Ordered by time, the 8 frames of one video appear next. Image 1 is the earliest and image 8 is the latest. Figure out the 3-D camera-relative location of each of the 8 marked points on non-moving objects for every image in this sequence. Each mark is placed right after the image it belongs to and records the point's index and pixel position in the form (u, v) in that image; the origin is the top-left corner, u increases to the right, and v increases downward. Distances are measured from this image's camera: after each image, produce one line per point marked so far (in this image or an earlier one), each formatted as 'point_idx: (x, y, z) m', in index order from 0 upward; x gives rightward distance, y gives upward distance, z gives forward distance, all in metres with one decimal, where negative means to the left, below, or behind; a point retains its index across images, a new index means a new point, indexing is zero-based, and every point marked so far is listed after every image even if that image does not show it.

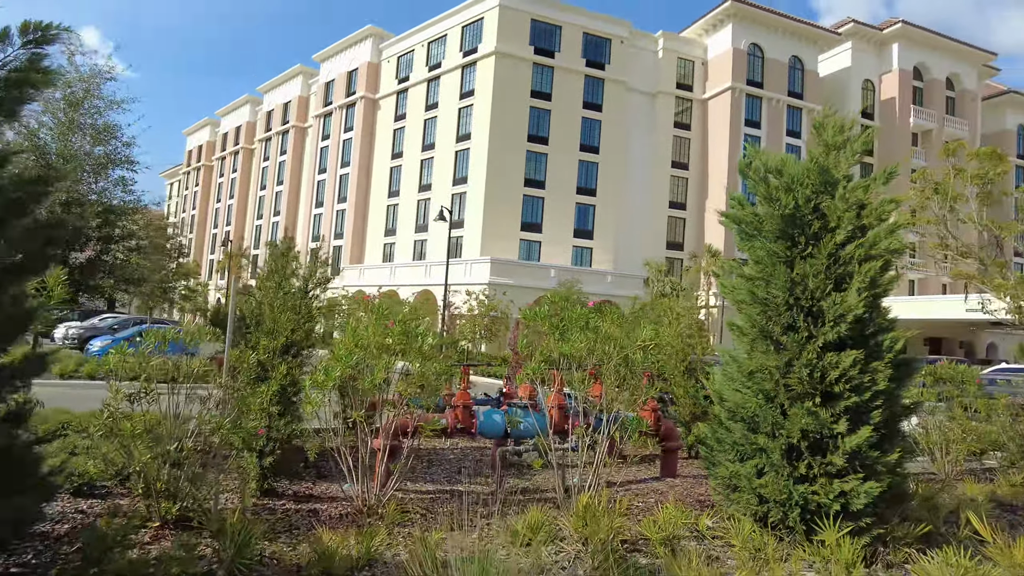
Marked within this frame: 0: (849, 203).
0: (+2.6, +0.7, +5.2) m
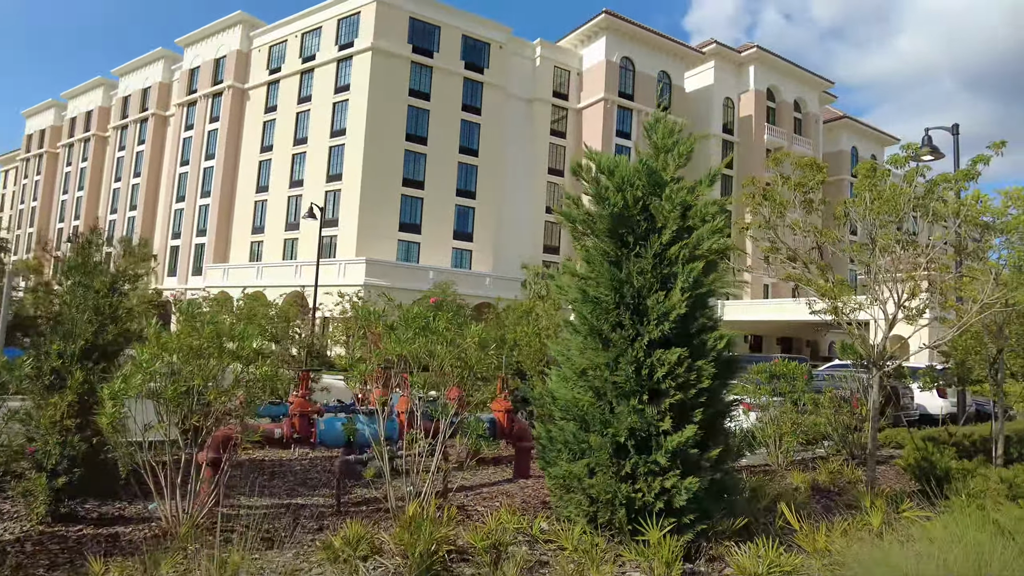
0: (+1.3, +0.7, +5.3) m
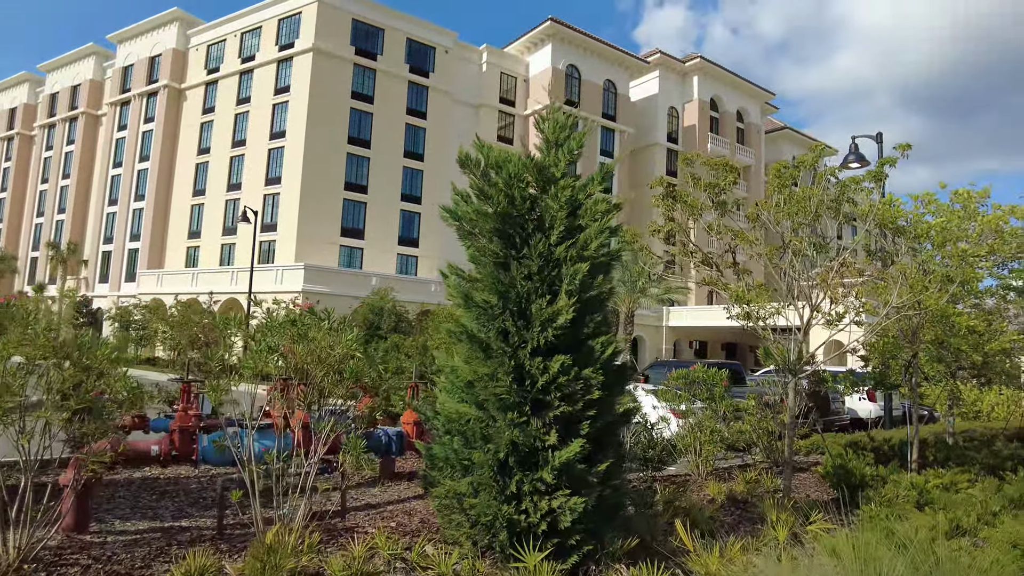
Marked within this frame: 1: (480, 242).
0: (+0.4, +0.6, +5.0) m
1: (-0.3, +0.4, +5.1) m
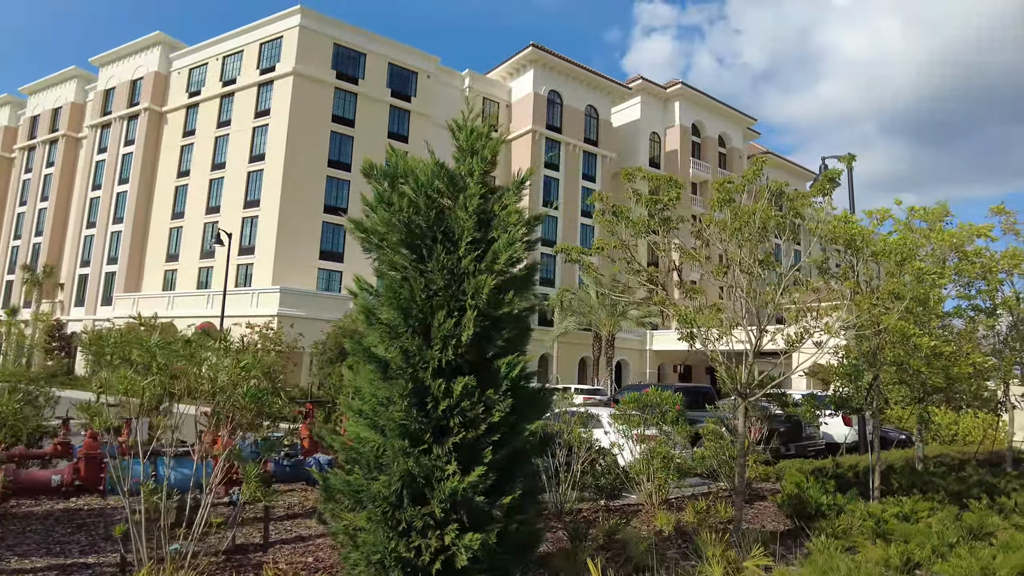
0: (-0.3, +0.5, +4.6) m
1: (-0.9, +0.2, +4.7) m
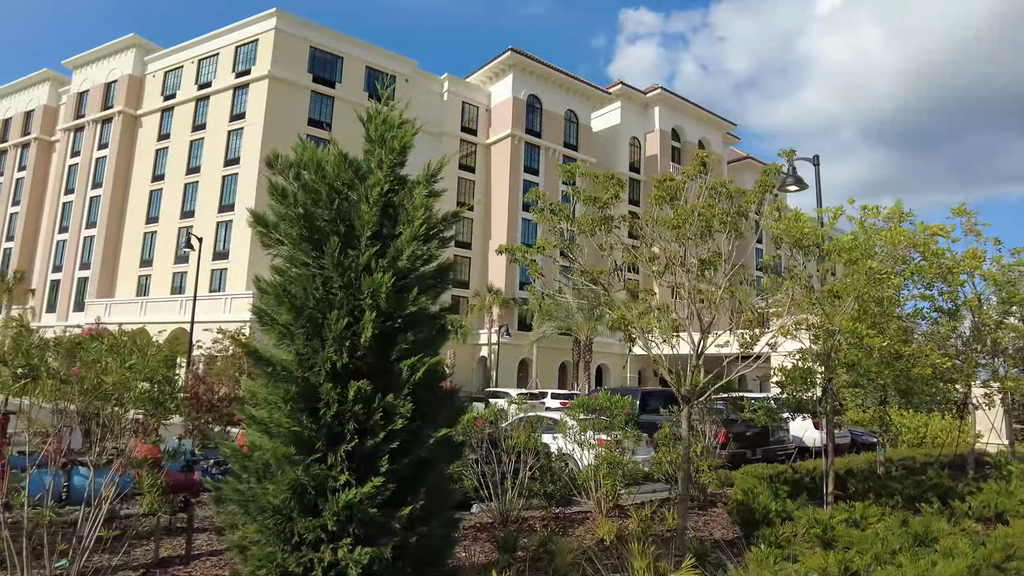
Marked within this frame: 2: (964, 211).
0: (-0.9, +0.6, +4.4) m
1: (-1.5, +0.3, +4.5) m
2: (+8.6, +1.5, +12.7) m
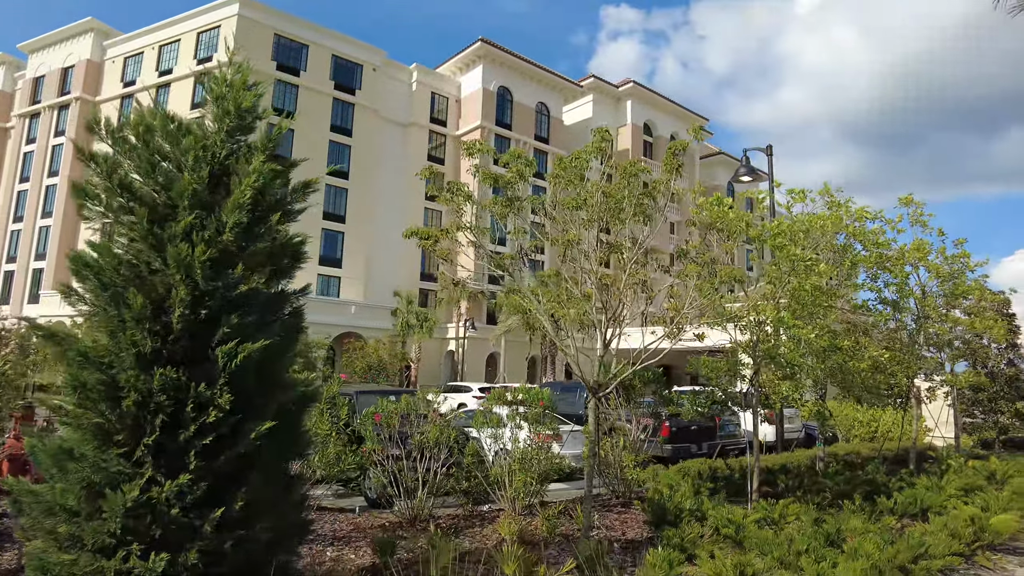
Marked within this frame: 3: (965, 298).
0: (-1.8, +0.7, +3.9) m
1: (-2.5, +0.4, +4.0) m
2: (+7.5, +1.6, +12.5) m
3: (+8.8, -0.2, +12.9) m
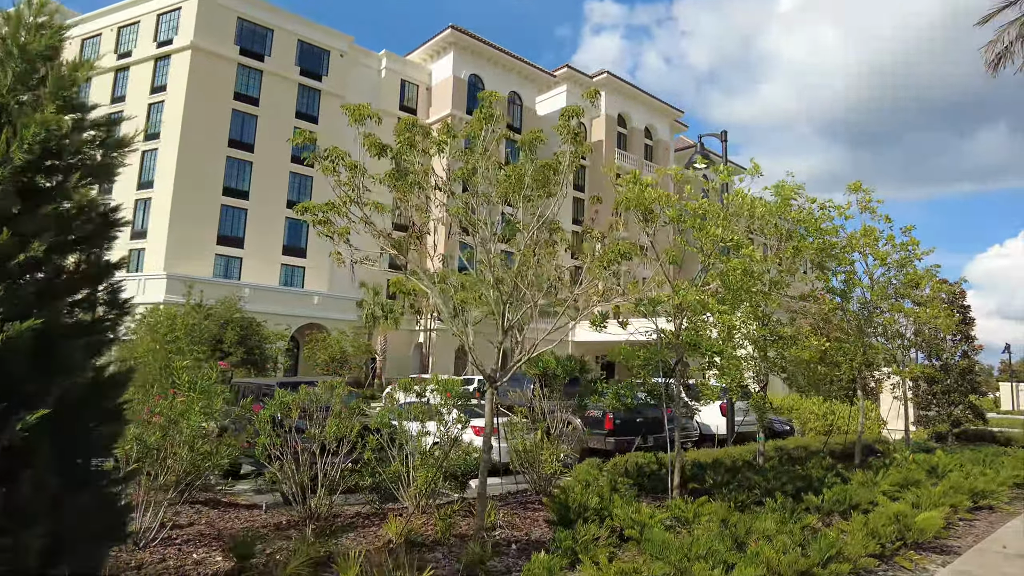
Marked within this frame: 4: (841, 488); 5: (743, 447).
0: (-2.8, +0.9, +3.3) m
1: (-3.4, +0.6, +3.4) m
2: (+6.3, +1.8, +12.1) m
3: (+7.6, 0.0, +12.6) m
4: (+3.8, -2.3, +7.7) m
5: (+3.9, -2.7, +11.2) m
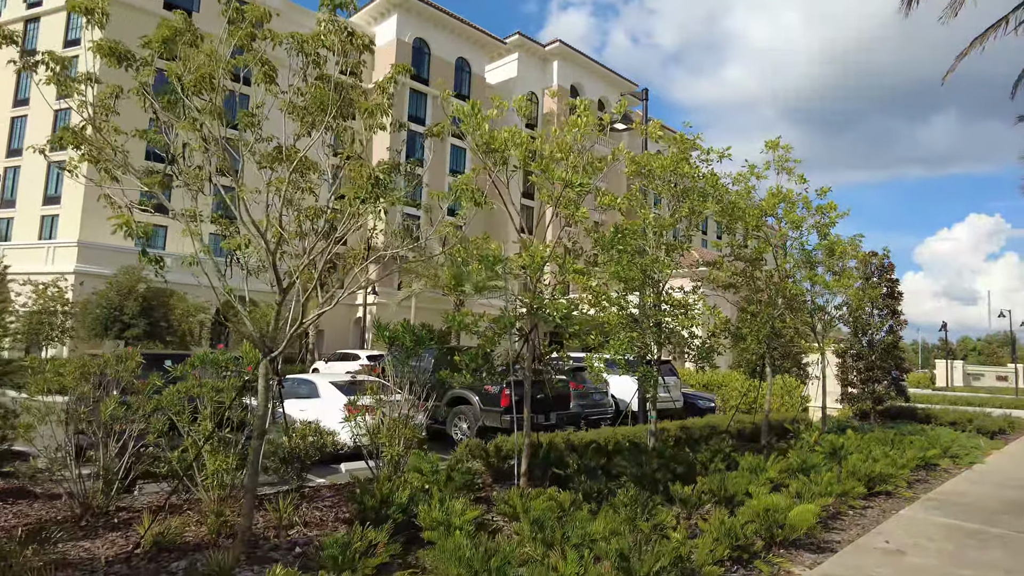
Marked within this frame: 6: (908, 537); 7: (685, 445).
0: (-4.2, +1.2, +1.9) m
1: (-4.8, +0.9, +2.0) m
2: (+4.4, +2.4, +11.2) m
3: (+5.7, +0.6, +11.8) m
4: (+2.1, -1.9, +6.8) m
5: (+2.0, -2.2, +10.3) m
6: (+3.7, -2.3, +6.2) m
7: (+2.5, -2.3, +9.6) m
